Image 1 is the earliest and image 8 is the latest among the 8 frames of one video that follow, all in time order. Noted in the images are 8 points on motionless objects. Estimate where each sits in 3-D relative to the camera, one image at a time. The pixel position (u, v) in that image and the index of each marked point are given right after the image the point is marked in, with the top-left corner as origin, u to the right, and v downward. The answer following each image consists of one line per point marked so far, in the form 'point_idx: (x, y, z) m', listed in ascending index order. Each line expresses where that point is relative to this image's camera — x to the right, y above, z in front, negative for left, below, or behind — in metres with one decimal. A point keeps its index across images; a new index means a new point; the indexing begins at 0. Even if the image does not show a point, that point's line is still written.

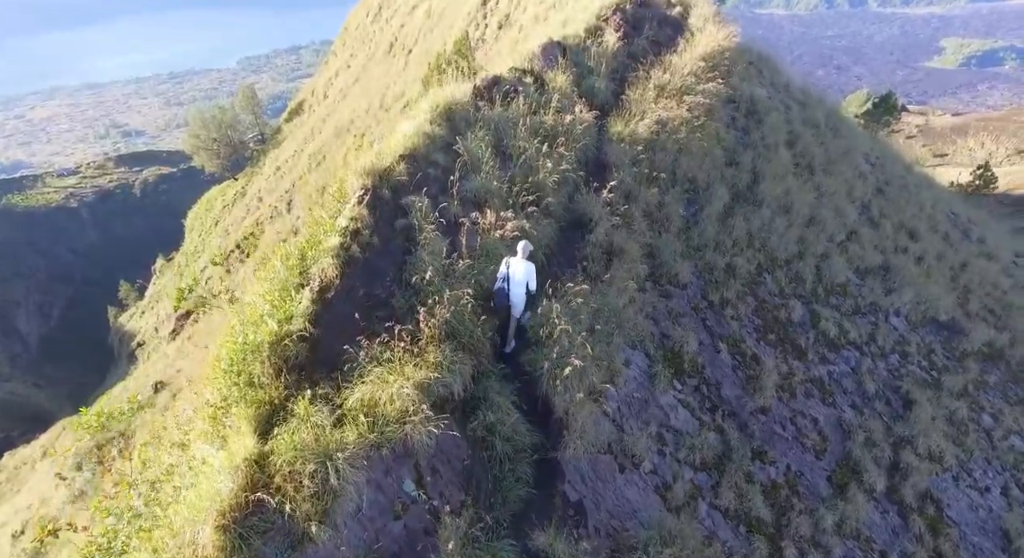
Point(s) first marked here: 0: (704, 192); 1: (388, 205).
0: (+4.0, +1.8, +12.8) m
1: (-1.8, +1.1, +8.8) m
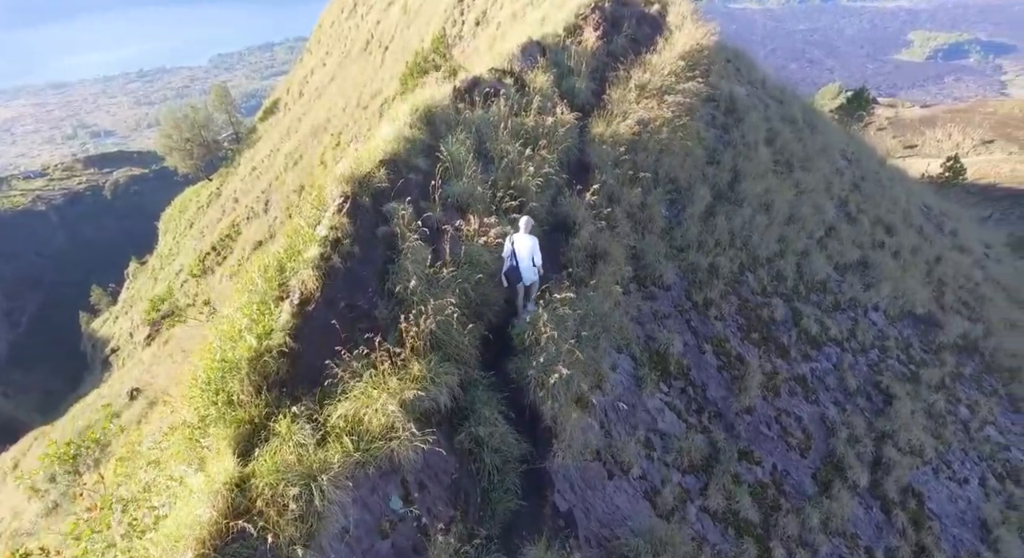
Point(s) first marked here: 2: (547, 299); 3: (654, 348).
0: (+3.6, +1.8, +12.8) m
1: (-2.0, +0.9, +8.7) m
2: (+0.5, -0.3, +8.7) m
3: (+2.3, -1.1, +9.9) m
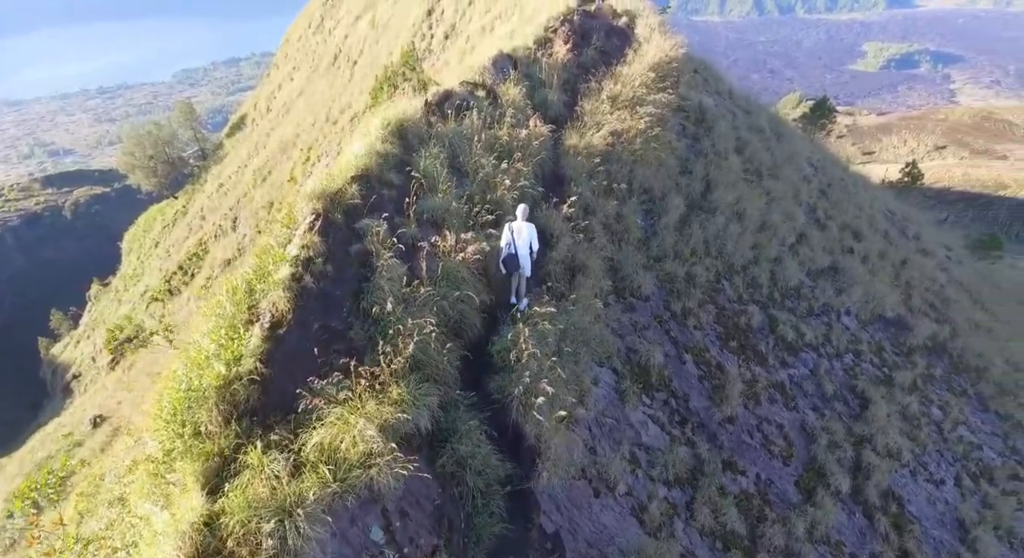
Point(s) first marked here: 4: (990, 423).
0: (+3.1, +1.6, +12.8) m
1: (-2.3, +0.7, +8.4) m
2: (+0.2, -0.5, +8.5) m
3: (+2.0, -1.3, +9.8) m
4: (+10.9, -3.3, +14.0) m
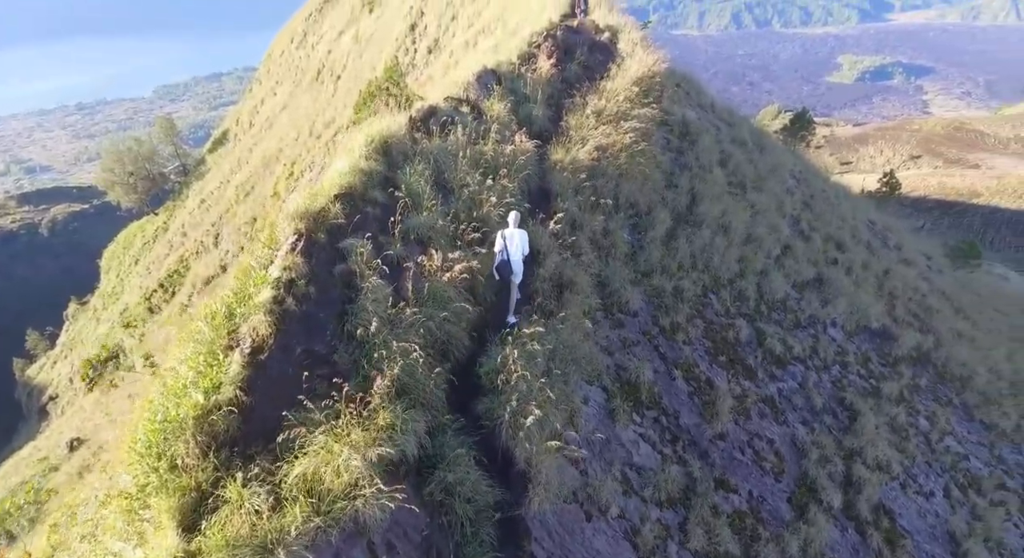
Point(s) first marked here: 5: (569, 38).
0: (+2.8, +1.3, +12.8) m
1: (-2.5, +0.4, +8.2) m
2: (0.0, -0.8, +8.4) m
3: (+1.8, -1.5, +9.6) m
4: (+10.6, -3.6, +14.1) m
5: (+1.6, +7.1, +18.1) m
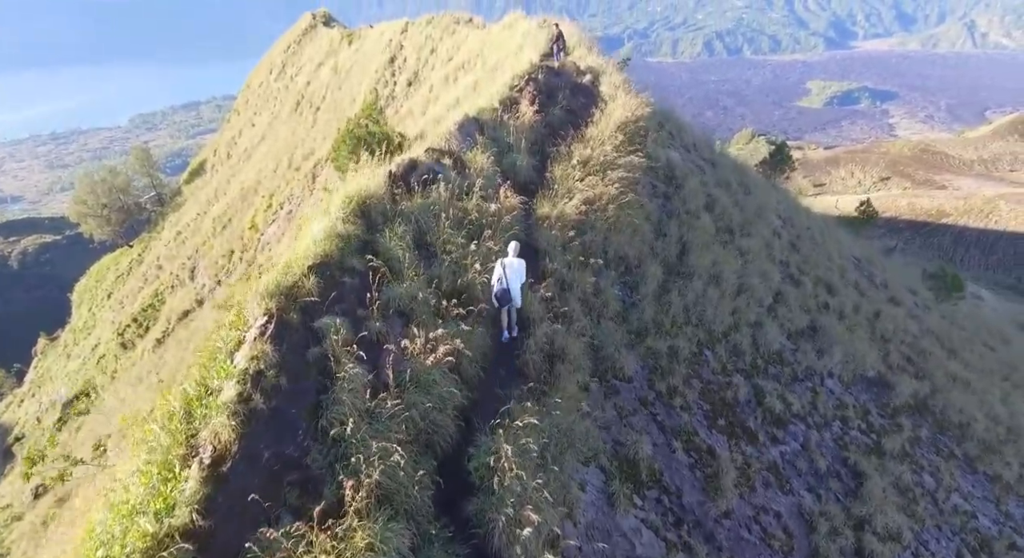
0: (+2.5, +0.1, +12.3) m
1: (-2.6, -0.6, +7.6) m
2: (-0.1, -1.8, +7.7) m
3: (+1.6, -2.6, +9.0) m
4: (+10.4, -4.6, +13.6) m
5: (+1.1, +5.7, +17.8) m
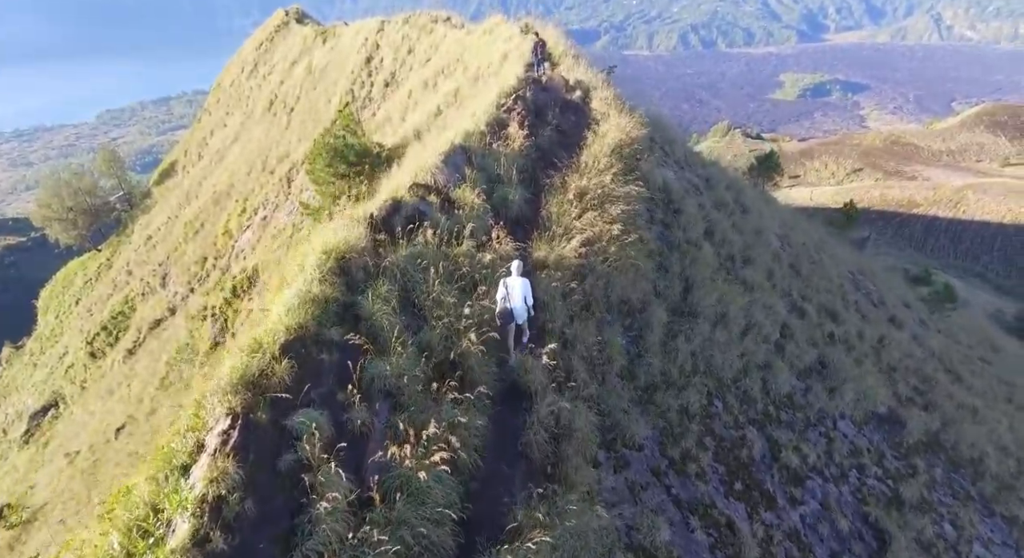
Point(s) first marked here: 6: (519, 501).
0: (+2.4, -0.7, +11.3) m
1: (-2.6, -1.6, +6.5) m
2: (0.0, -2.7, +6.7) m
3: (+1.7, -3.5, +8.1) m
4: (+10.3, -5.4, +13.0) m
5: (+0.7, +4.9, +16.7) m
6: (+0.1, -2.5, +7.4) m
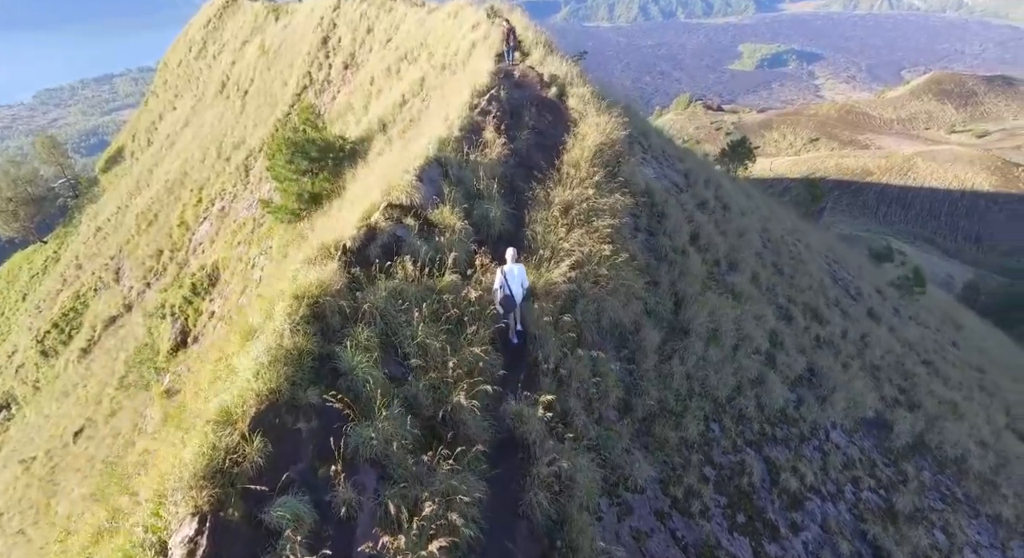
0: (+2.2, -1.1, +10.8) m
1: (-2.5, -2.3, +5.7) m
2: (+0.1, -3.3, +6.2) m
3: (+1.7, -4.0, +7.6) m
4: (+10.1, -5.4, +13.1) m
5: (+0.1, +4.6, +15.9) m
6: (+0.1, -3.1, +6.8) m
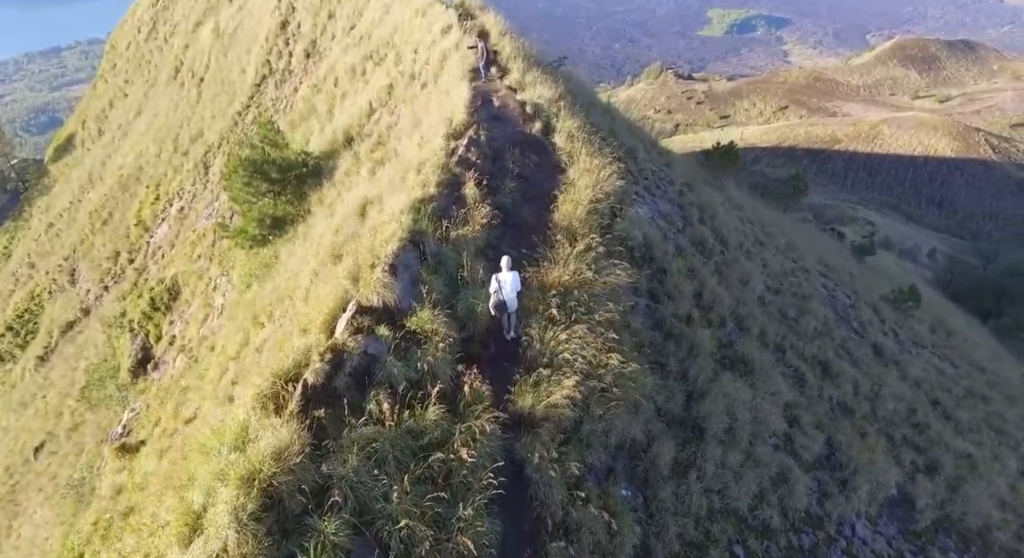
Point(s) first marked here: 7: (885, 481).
0: (+2.1, -2.8, +9.4) m
1: (-2.3, -4.3, +4.2) m
2: (+0.2, -5.3, +4.8) m
3: (+1.8, -5.8, +6.3) m
4: (+10.0, -6.8, +12.2) m
5: (-0.3, +3.1, +14.1) m
6: (+0.2, -5.0, +5.4) m
7: (+7.7, -4.2, +12.8) m
